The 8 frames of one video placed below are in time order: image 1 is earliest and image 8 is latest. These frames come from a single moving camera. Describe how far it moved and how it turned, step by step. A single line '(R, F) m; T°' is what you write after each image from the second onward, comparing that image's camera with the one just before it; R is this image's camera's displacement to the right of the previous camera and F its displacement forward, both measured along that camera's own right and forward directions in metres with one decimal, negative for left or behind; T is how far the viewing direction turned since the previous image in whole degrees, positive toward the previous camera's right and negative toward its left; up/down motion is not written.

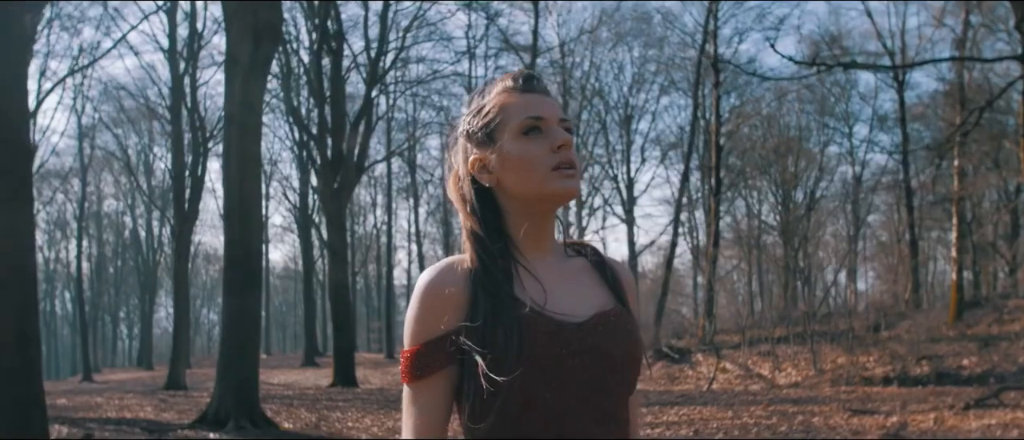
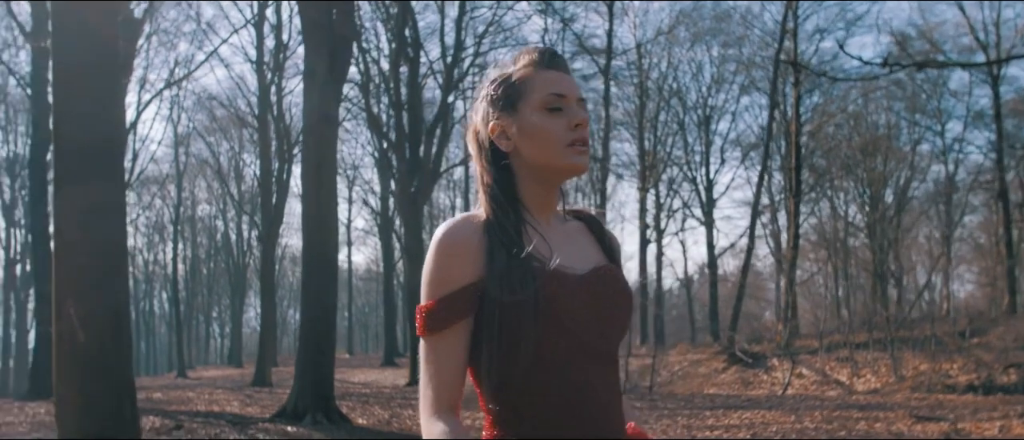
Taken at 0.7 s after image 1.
(+0.2, -0.4) m; -5°
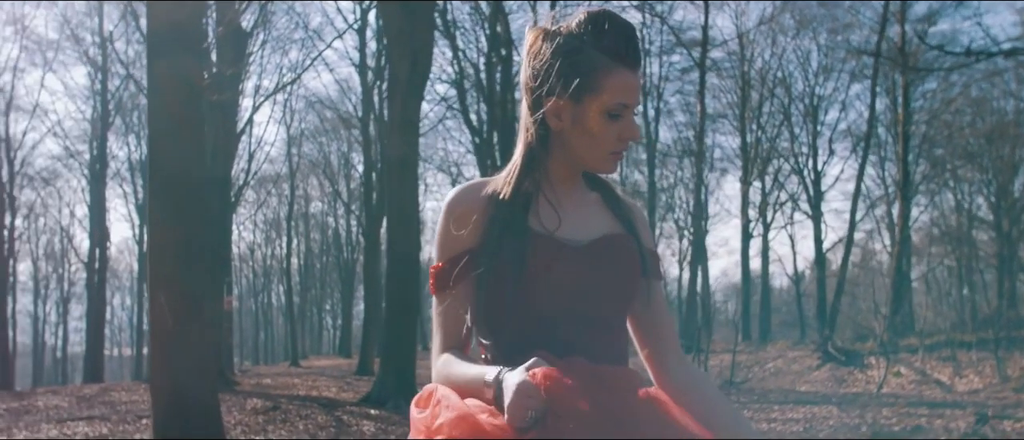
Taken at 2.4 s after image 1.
(+0.4, -0.6) m; -6°
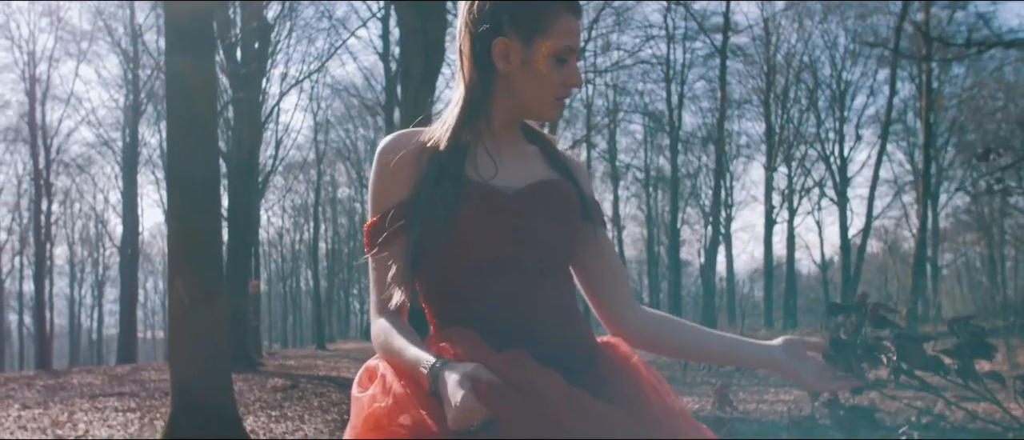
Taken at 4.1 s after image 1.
(+0.2, -0.4) m; -2°
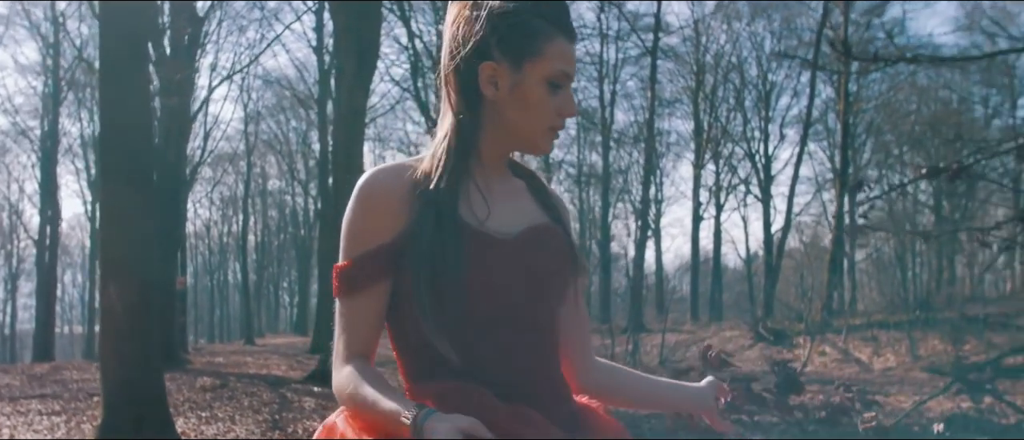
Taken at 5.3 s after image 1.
(0.0, -0.1) m; +4°
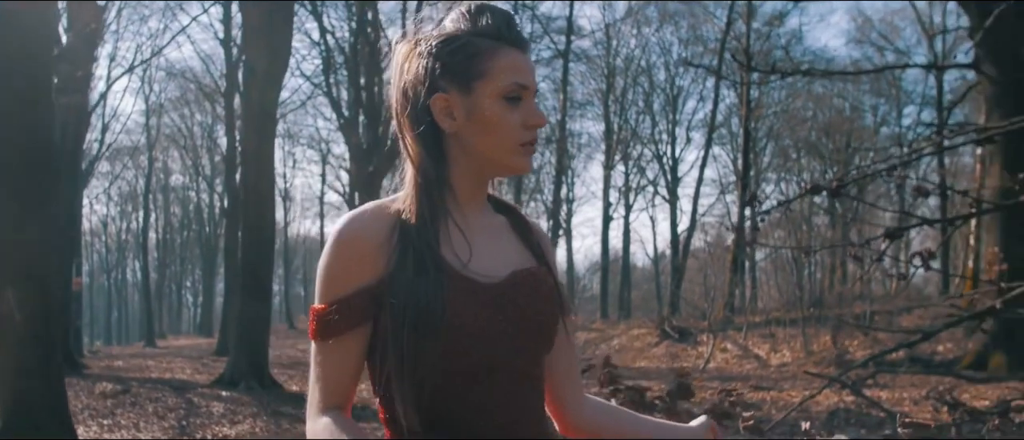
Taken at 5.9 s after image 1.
(0.0, -0.2) m; +5°
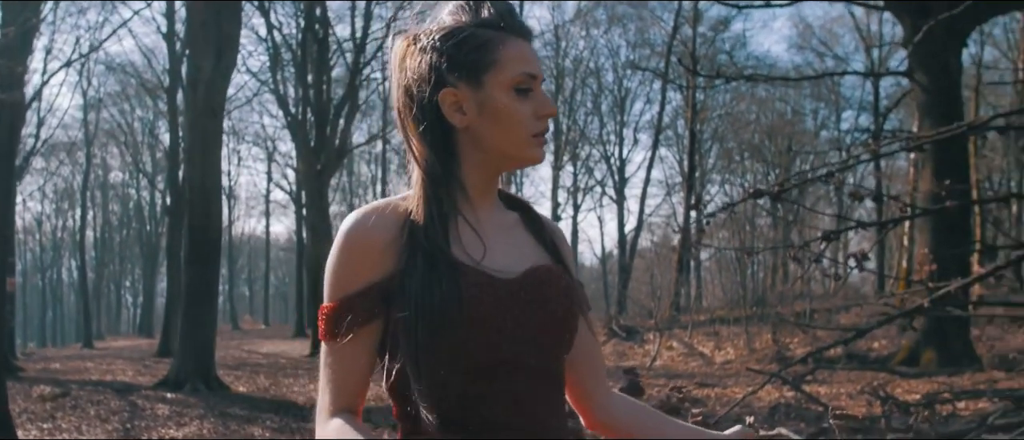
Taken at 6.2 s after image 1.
(0.0, -0.2) m; +3°
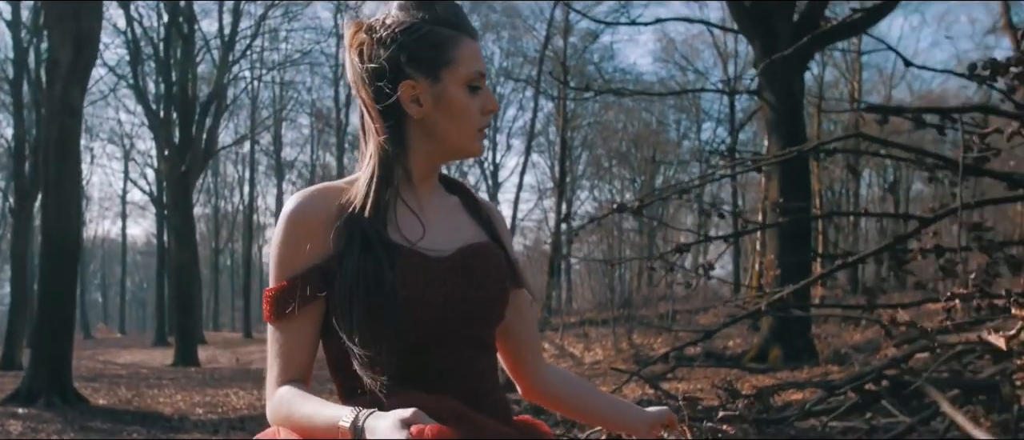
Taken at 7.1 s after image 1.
(0.0, -0.4) m; +7°
